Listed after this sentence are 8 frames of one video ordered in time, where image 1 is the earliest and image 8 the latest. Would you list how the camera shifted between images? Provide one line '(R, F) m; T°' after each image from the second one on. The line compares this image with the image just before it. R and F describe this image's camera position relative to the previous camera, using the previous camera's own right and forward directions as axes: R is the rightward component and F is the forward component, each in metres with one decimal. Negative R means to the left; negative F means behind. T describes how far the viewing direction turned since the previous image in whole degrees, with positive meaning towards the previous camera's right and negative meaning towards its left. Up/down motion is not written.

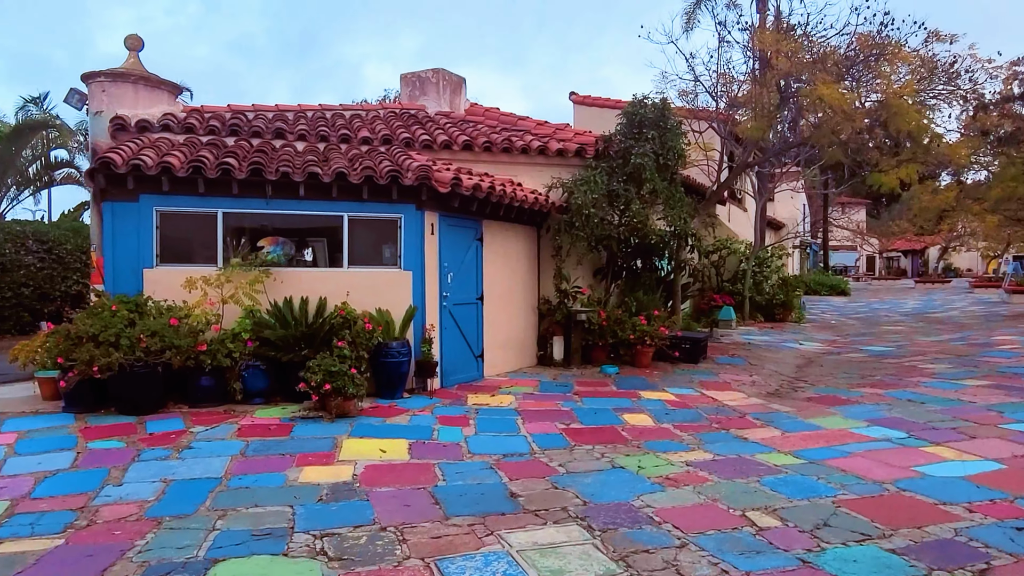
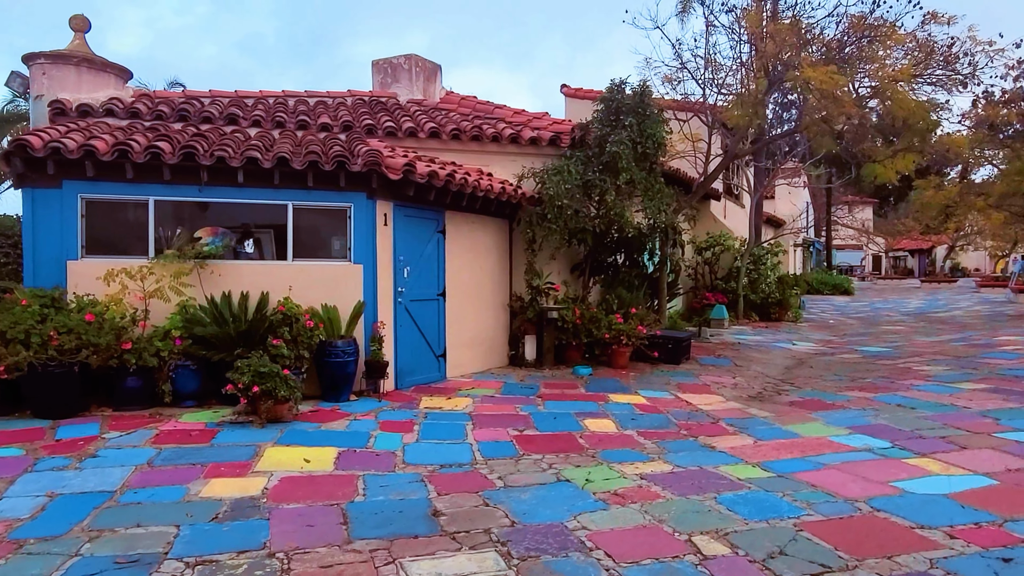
(+0.5, +0.5) m; -1°
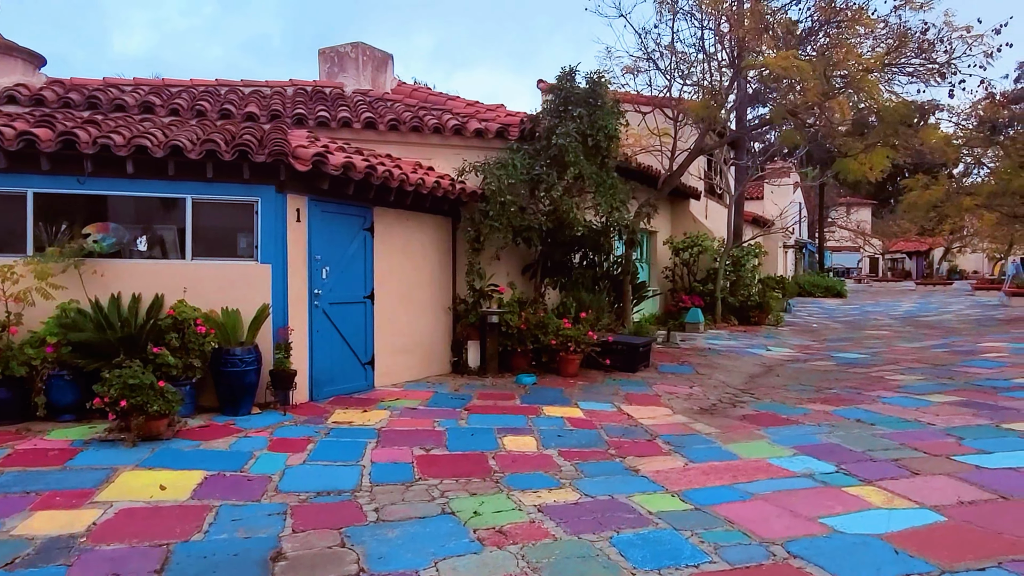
(+0.7, +0.6) m; 0°
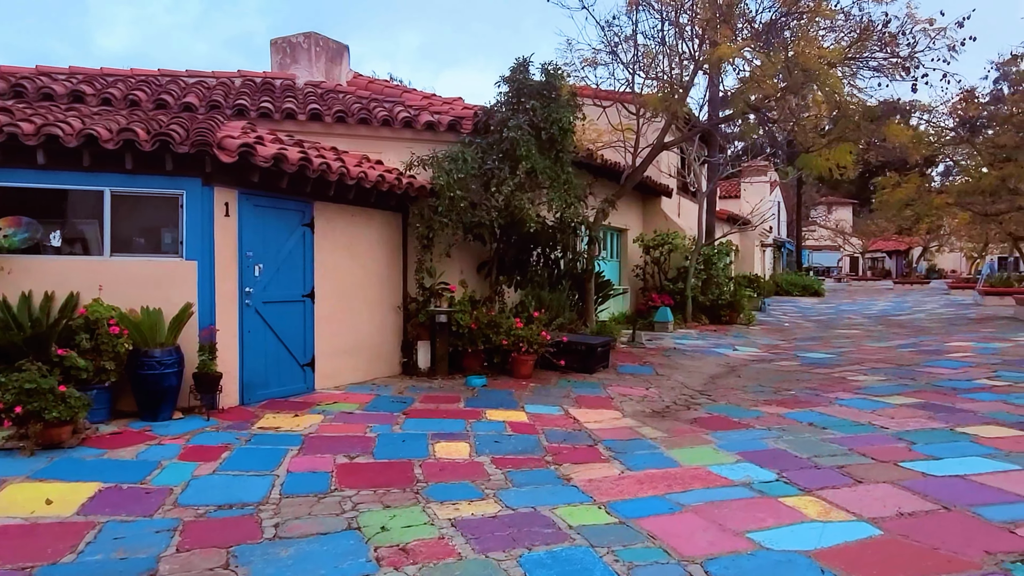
(+0.4, +0.3) m; +1°
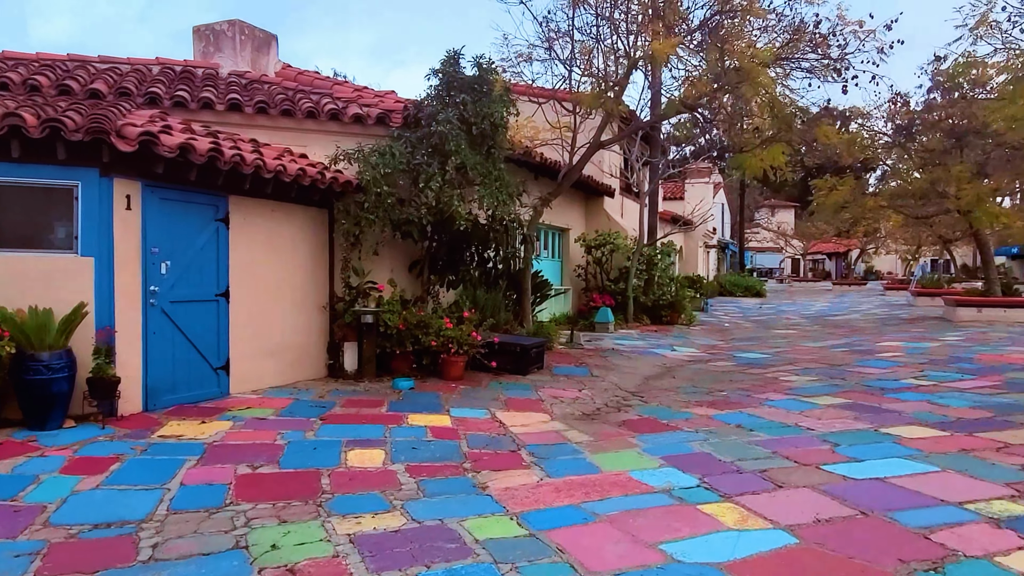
(+0.2, +0.2) m; +4°
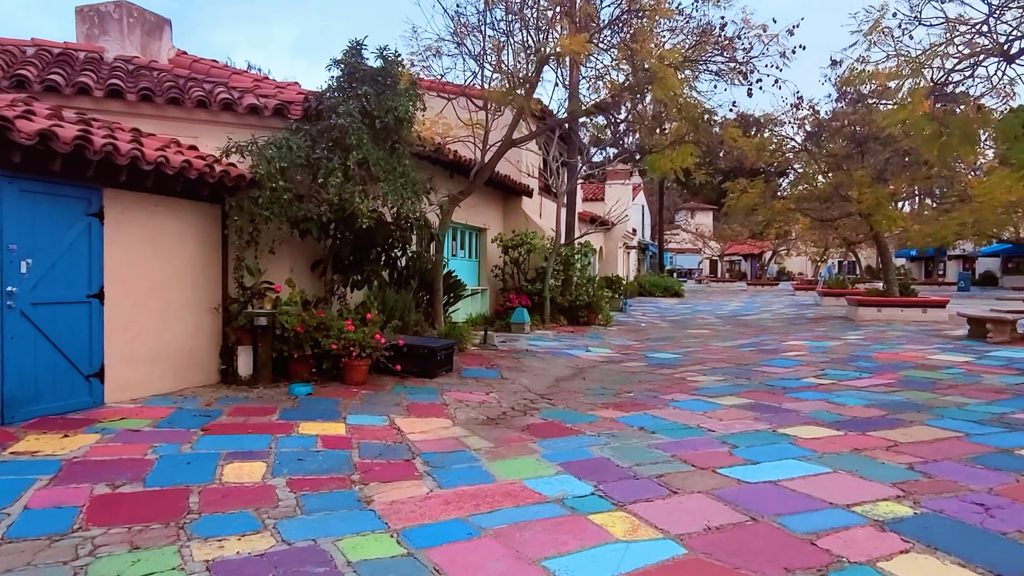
(+0.2, +0.2) m; +6°
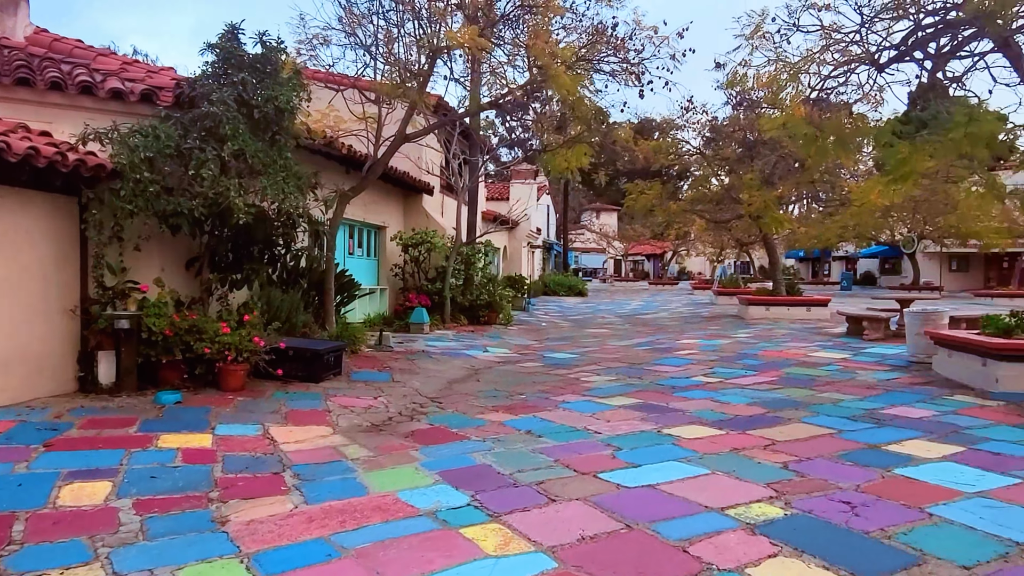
(+0.2, +0.2) m; +7°
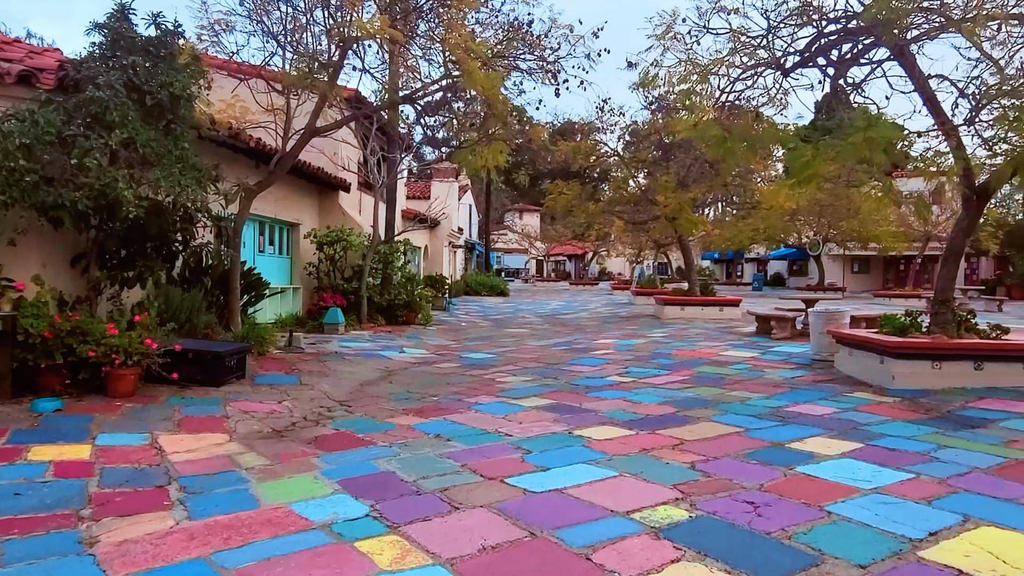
(+0.1, +0.2) m; +6°
